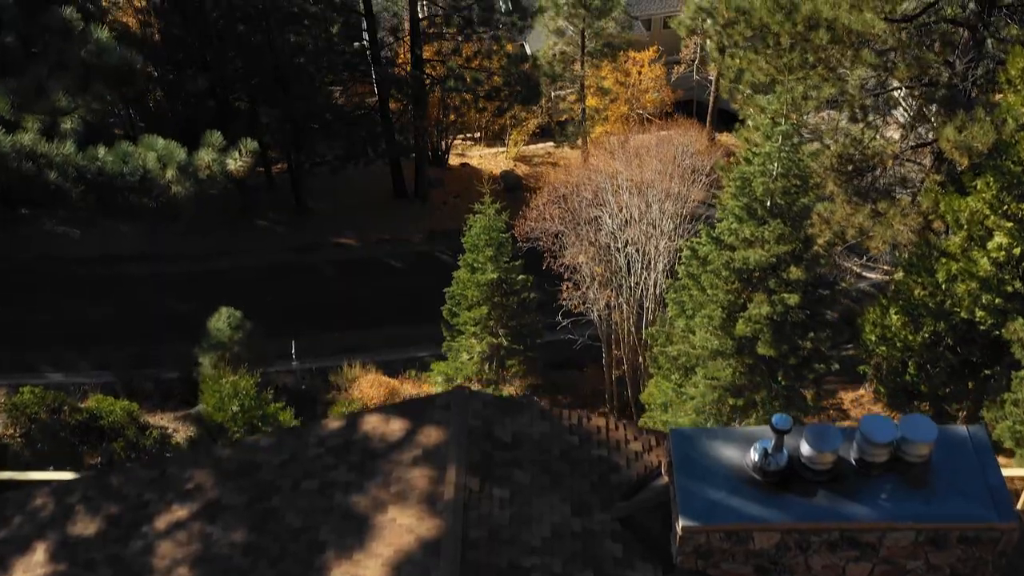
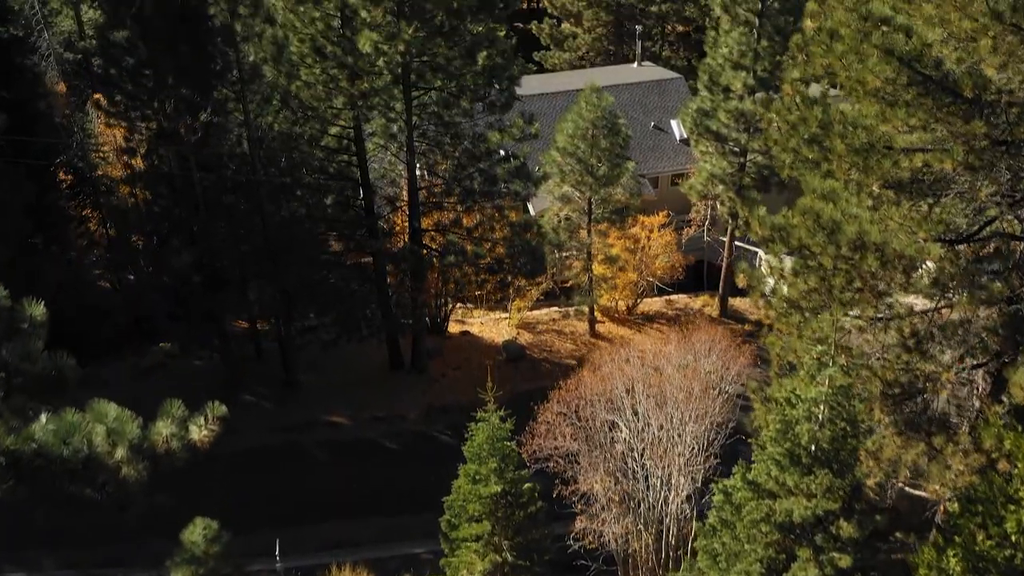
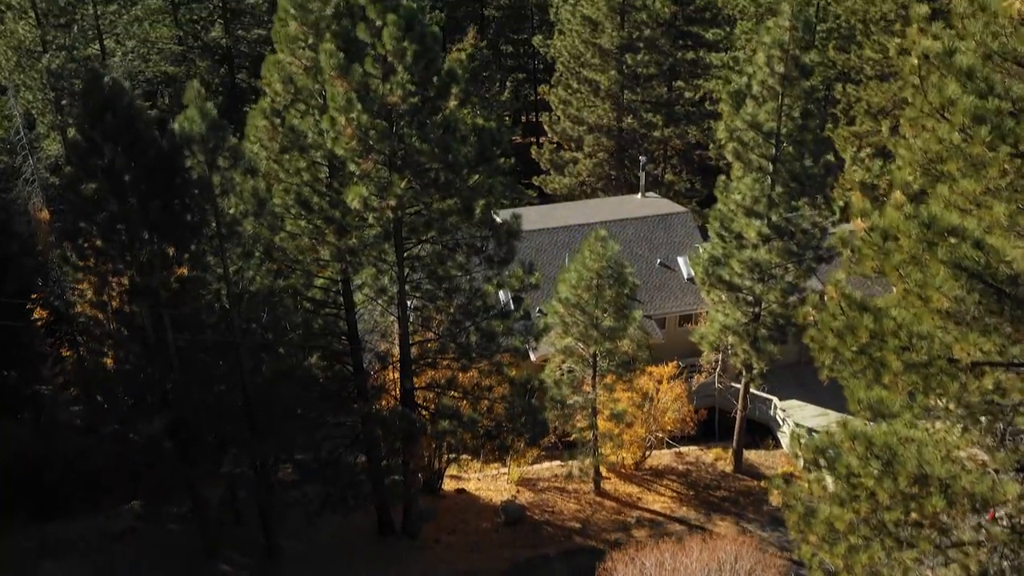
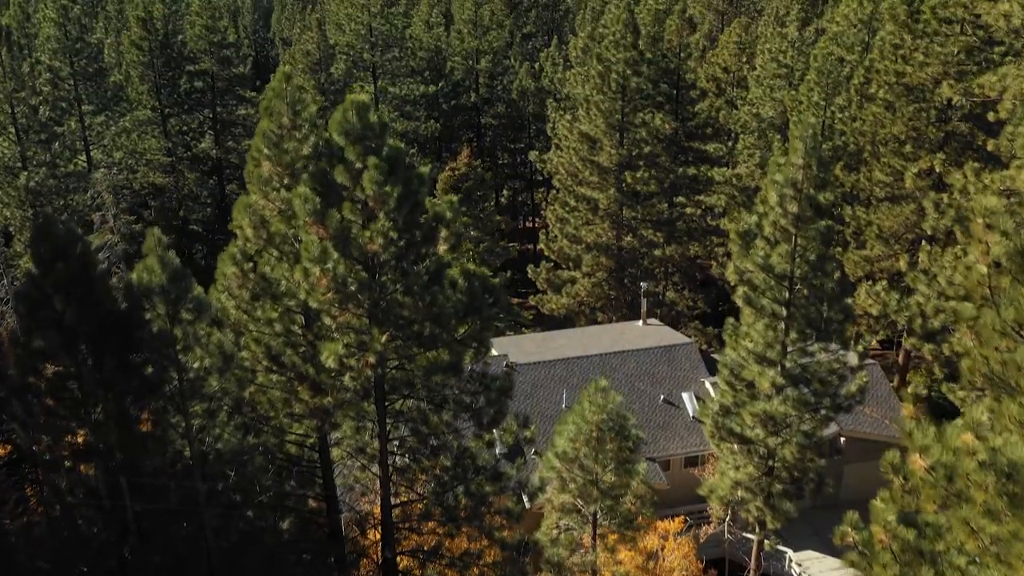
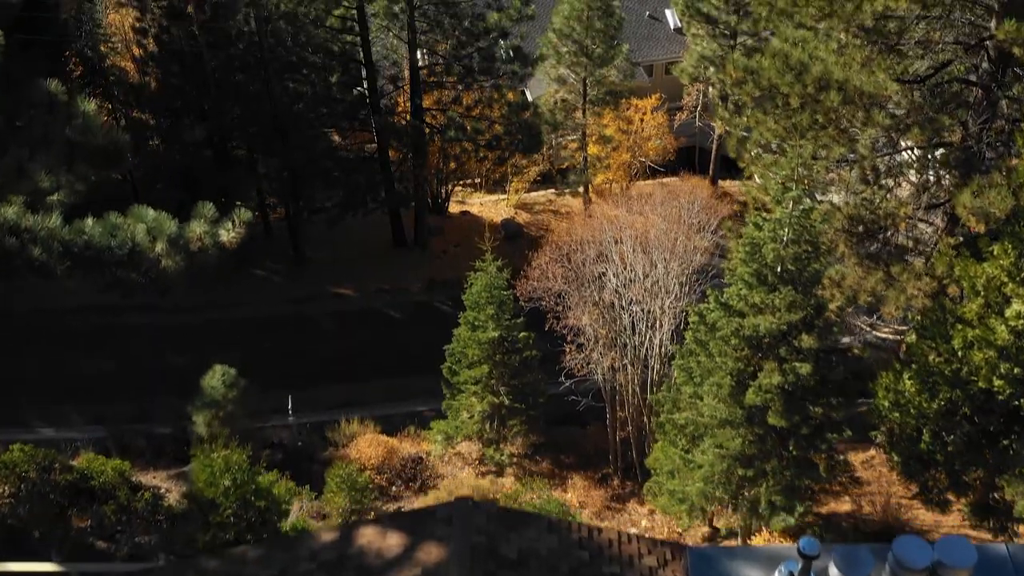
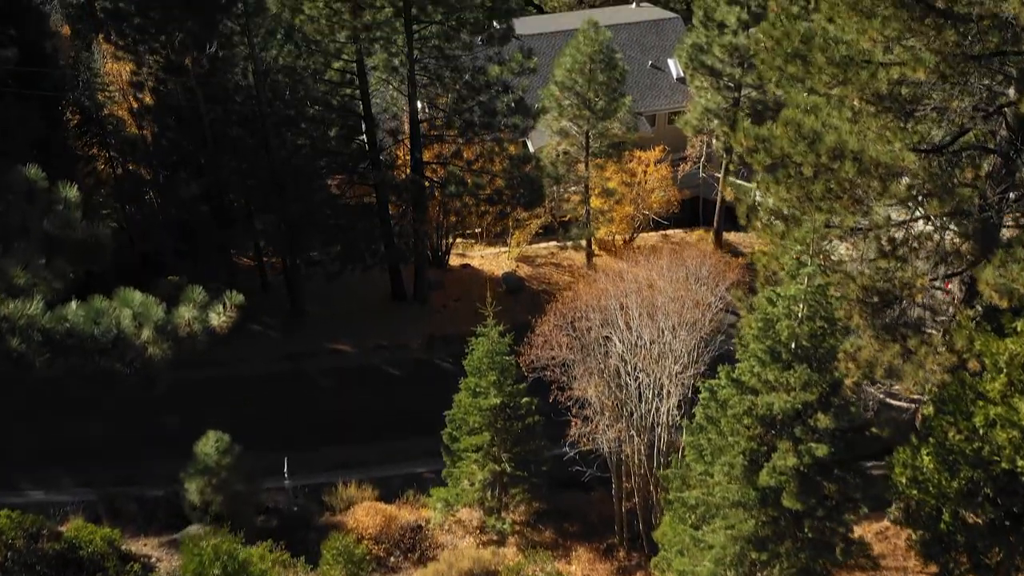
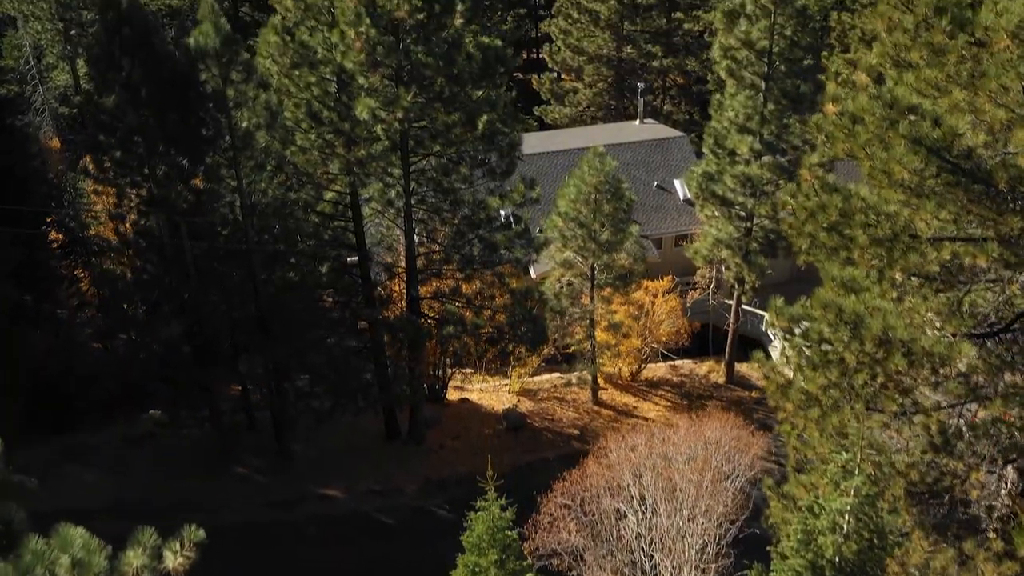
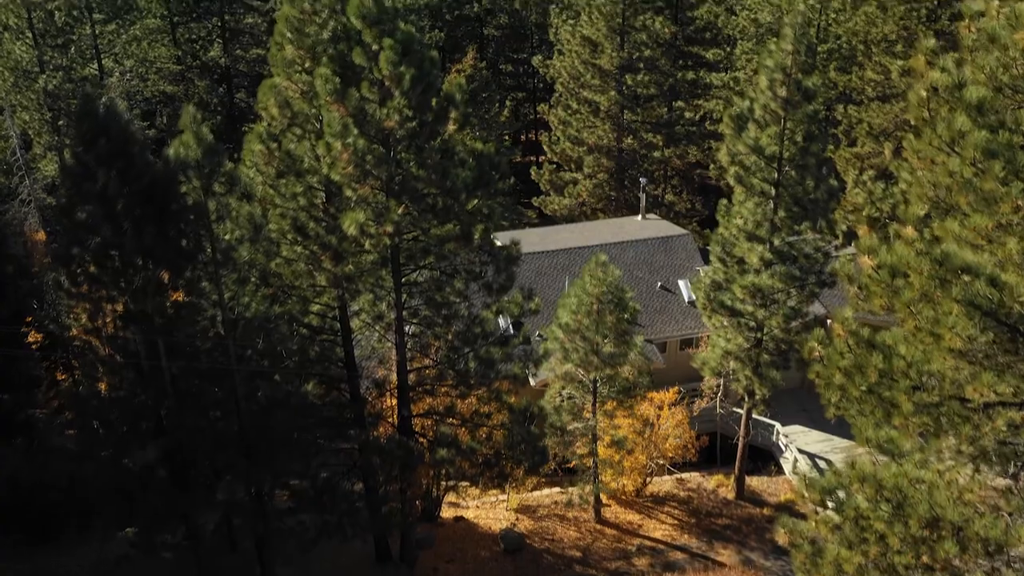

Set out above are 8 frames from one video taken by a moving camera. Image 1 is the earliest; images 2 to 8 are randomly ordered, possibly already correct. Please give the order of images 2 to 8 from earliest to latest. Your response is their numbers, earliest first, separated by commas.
5, 6, 2, 7, 3, 8, 4
